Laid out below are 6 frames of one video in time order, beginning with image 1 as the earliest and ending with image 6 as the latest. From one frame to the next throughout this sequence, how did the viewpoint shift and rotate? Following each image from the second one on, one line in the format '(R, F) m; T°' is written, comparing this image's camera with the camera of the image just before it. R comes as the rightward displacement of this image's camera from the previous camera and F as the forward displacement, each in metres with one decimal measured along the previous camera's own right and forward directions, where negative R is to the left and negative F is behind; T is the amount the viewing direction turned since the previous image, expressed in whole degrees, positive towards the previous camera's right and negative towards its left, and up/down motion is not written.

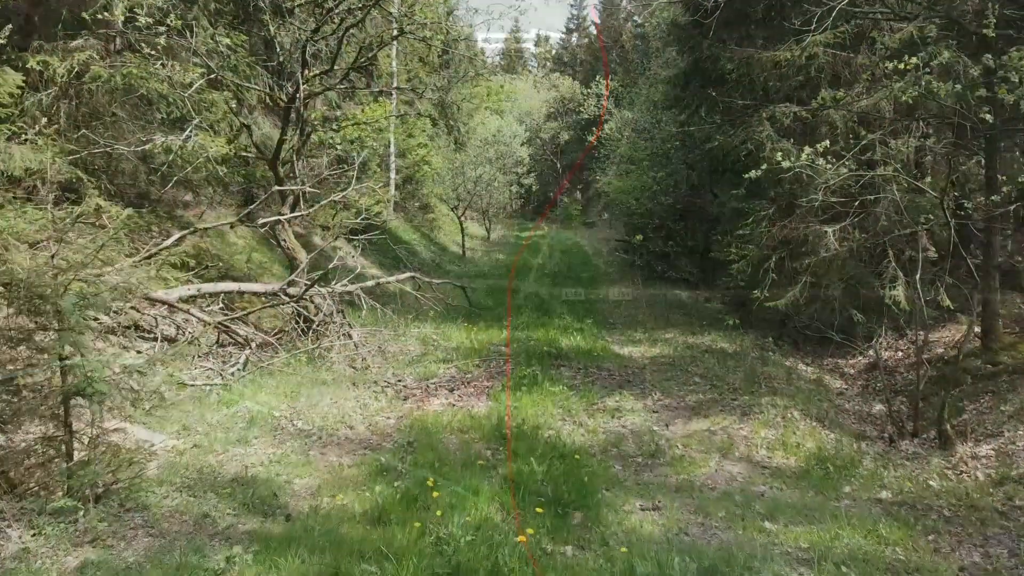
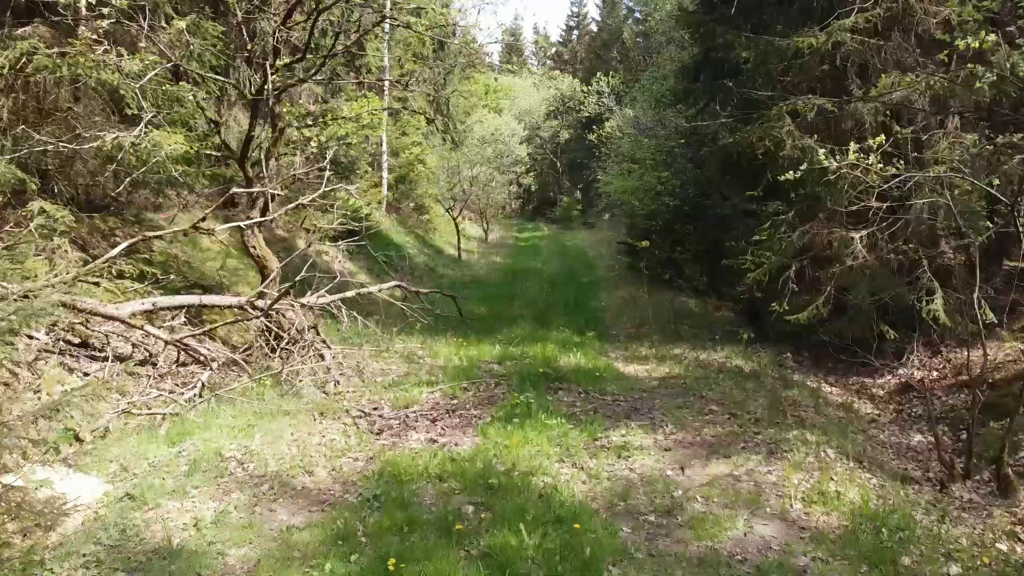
(+0.1, +0.9) m; 0°
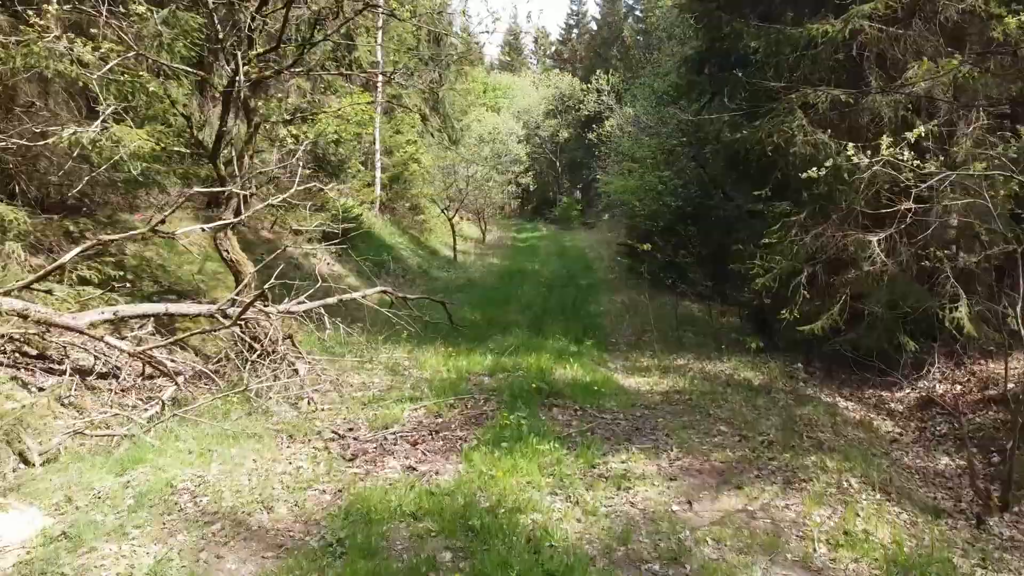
(+0.1, +0.6) m; 0°
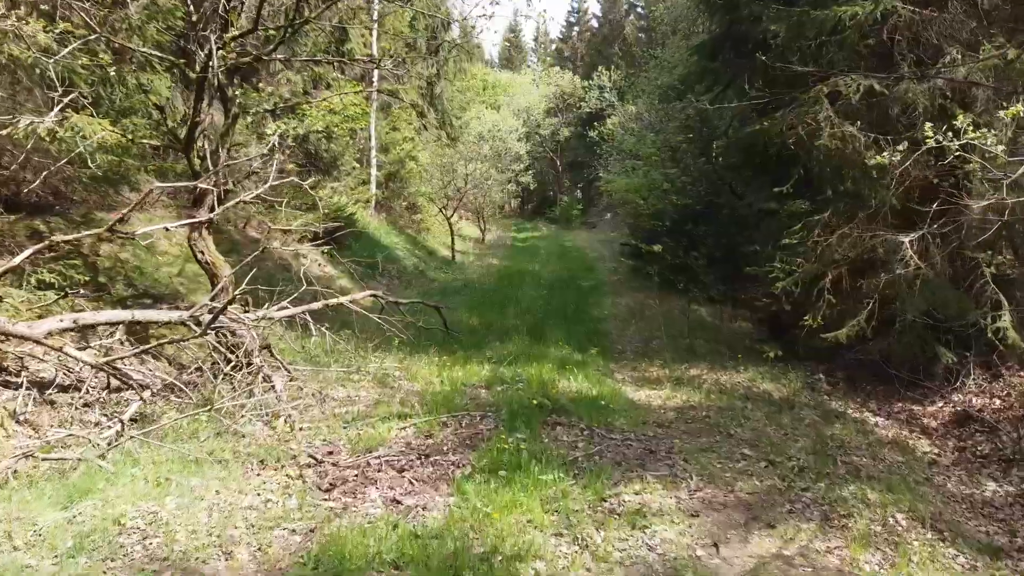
(0.0, +0.6) m; 0°
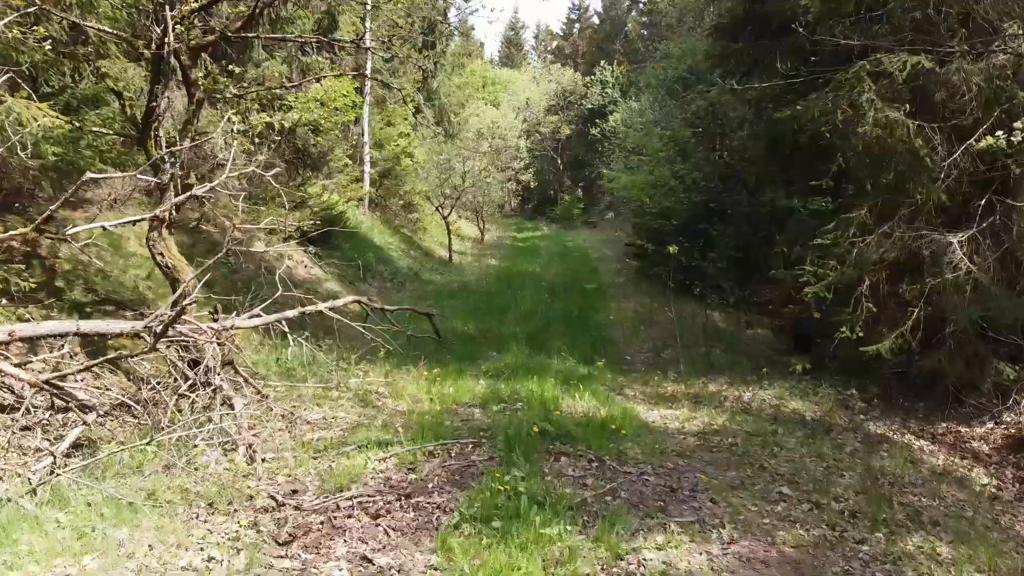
(0.0, +0.8) m; 0°
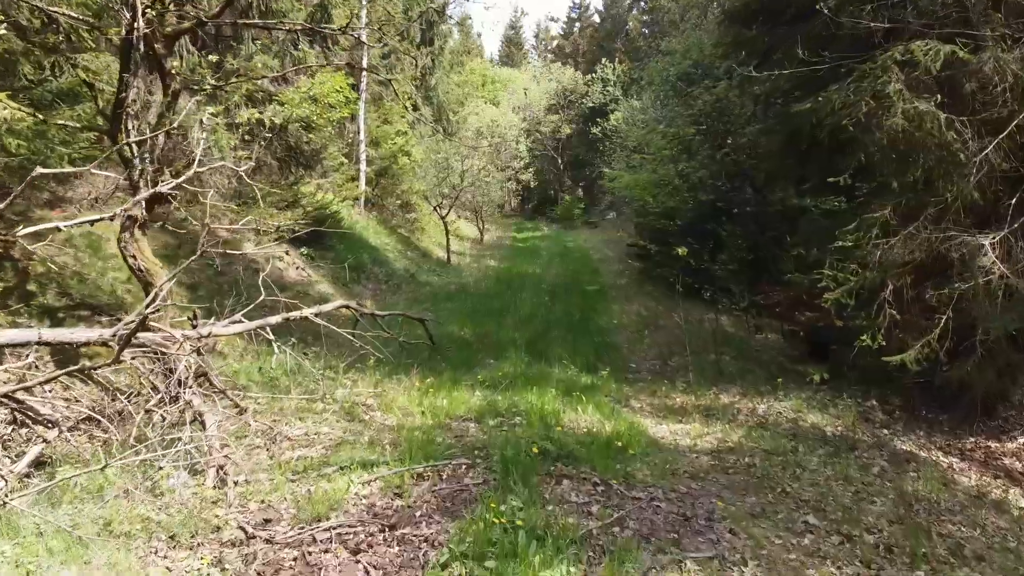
(0.0, +0.4) m; 0°
